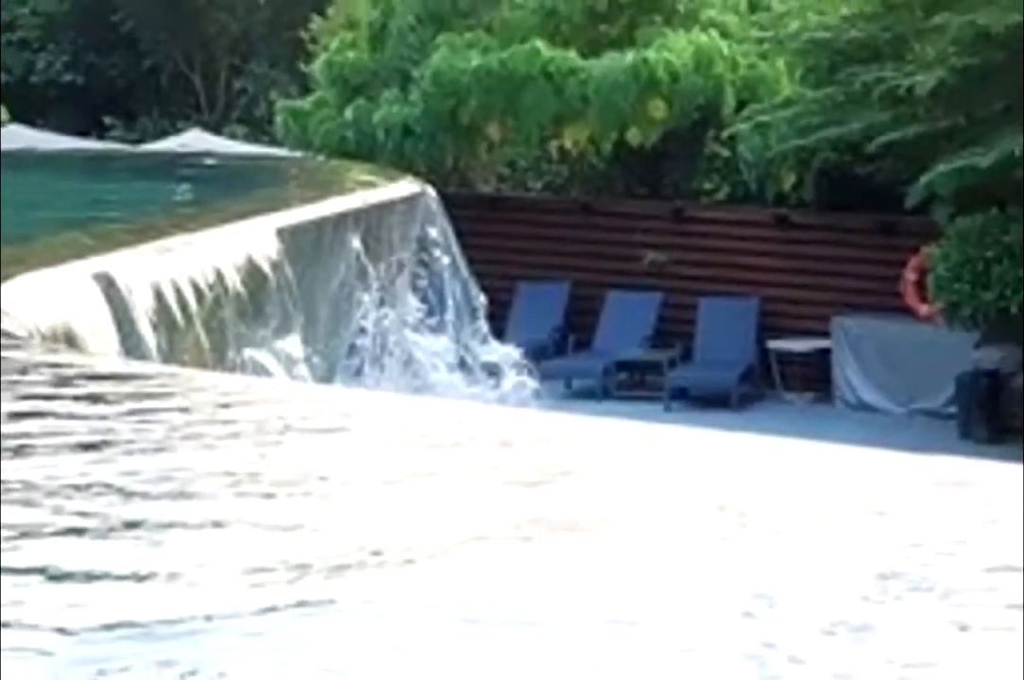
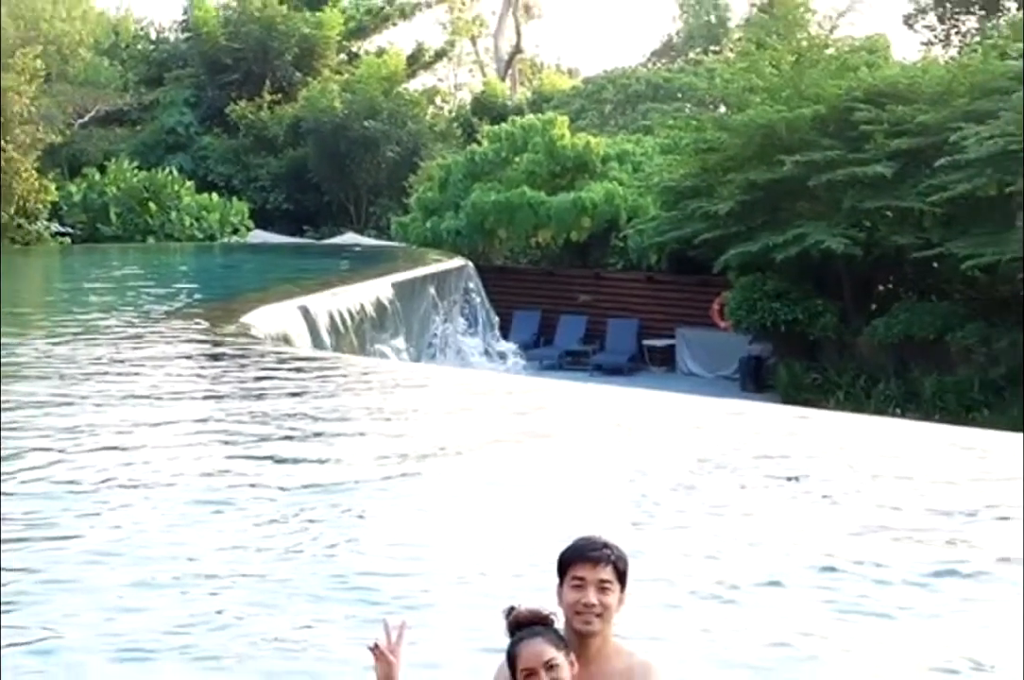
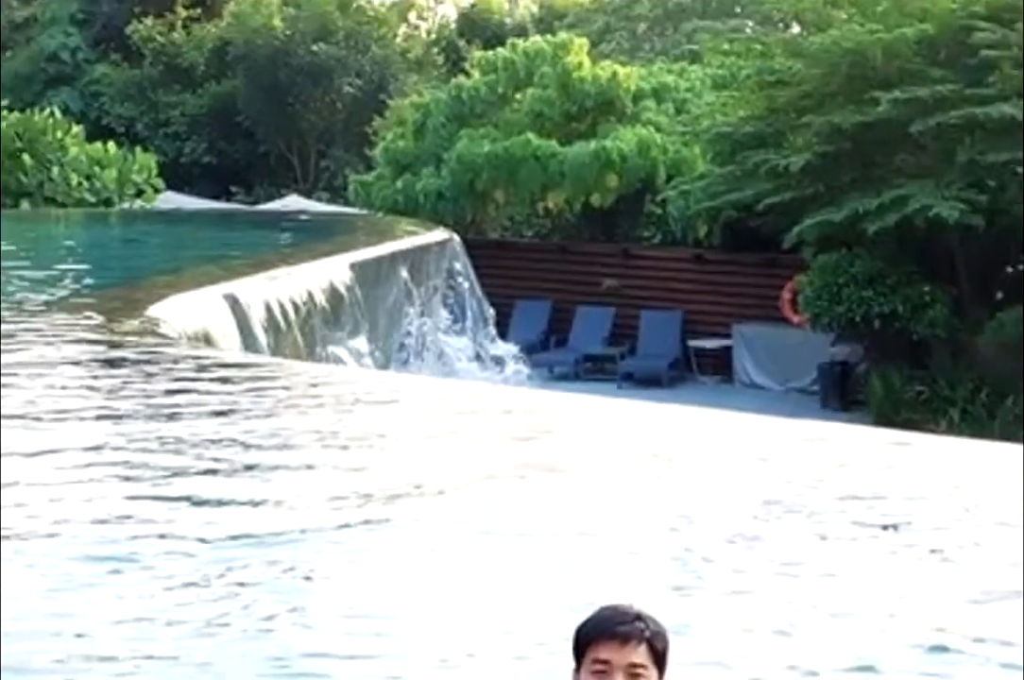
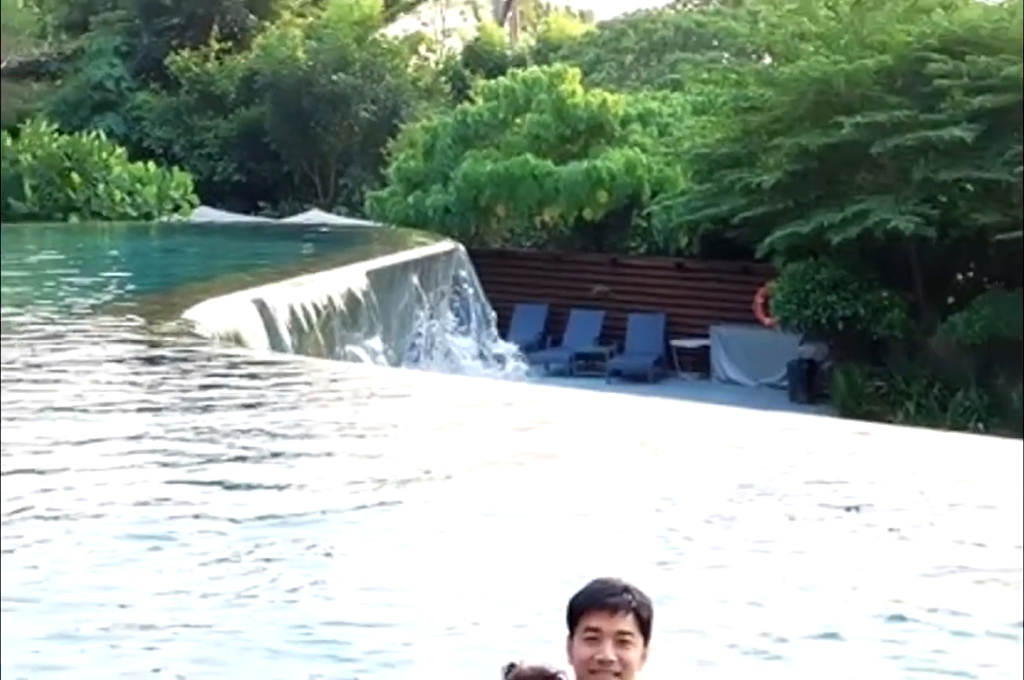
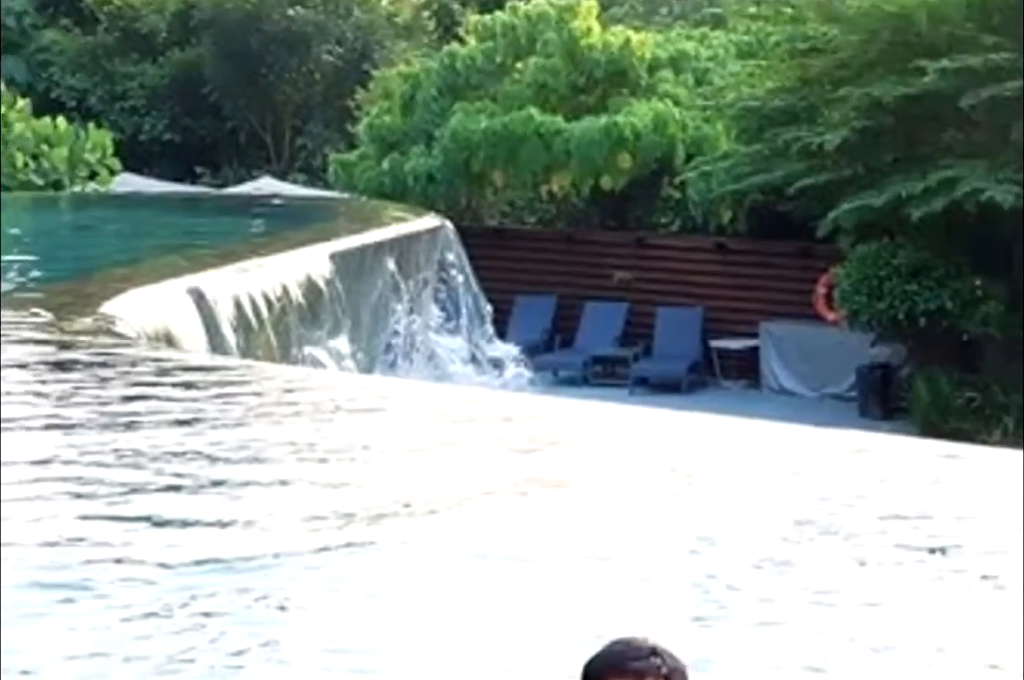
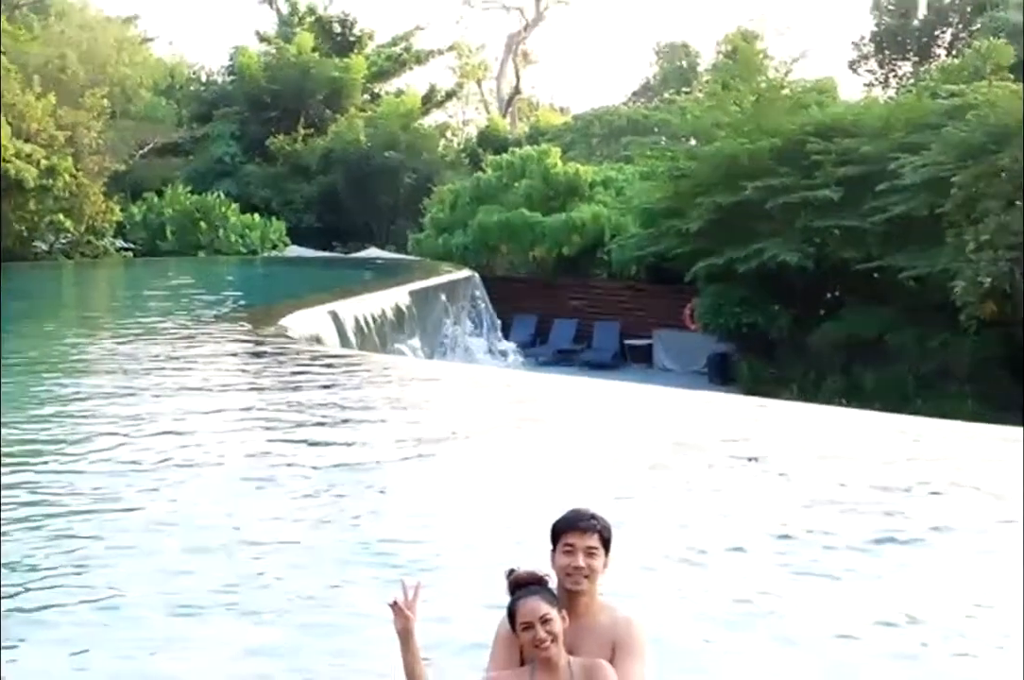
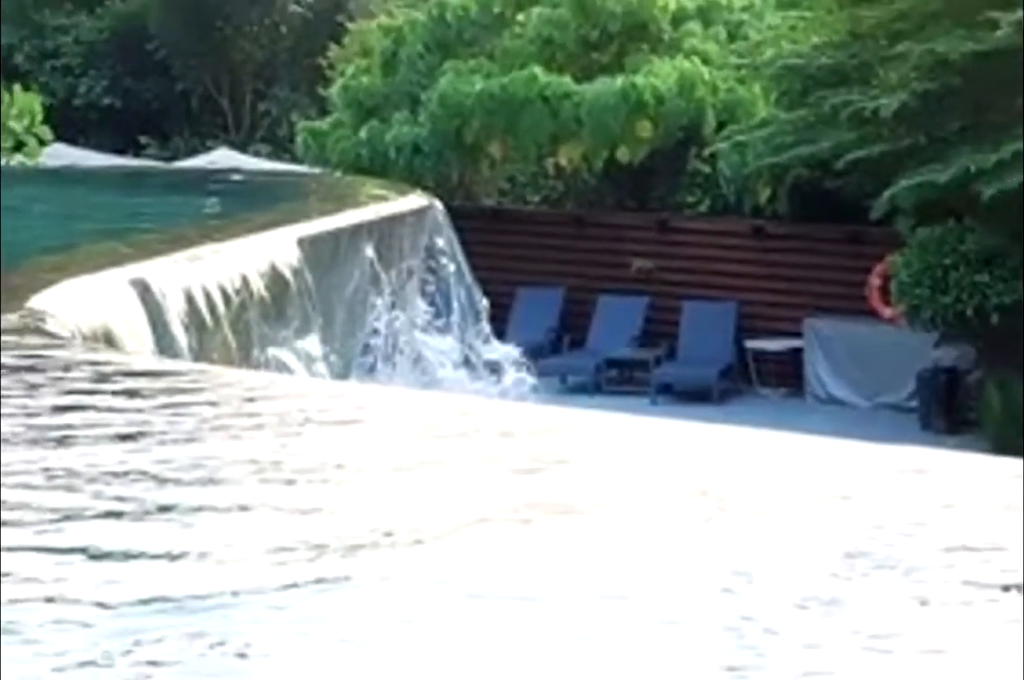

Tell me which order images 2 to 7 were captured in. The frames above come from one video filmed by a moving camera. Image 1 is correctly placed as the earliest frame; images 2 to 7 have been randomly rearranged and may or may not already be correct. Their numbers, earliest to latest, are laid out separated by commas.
7, 5, 3, 4, 2, 6
